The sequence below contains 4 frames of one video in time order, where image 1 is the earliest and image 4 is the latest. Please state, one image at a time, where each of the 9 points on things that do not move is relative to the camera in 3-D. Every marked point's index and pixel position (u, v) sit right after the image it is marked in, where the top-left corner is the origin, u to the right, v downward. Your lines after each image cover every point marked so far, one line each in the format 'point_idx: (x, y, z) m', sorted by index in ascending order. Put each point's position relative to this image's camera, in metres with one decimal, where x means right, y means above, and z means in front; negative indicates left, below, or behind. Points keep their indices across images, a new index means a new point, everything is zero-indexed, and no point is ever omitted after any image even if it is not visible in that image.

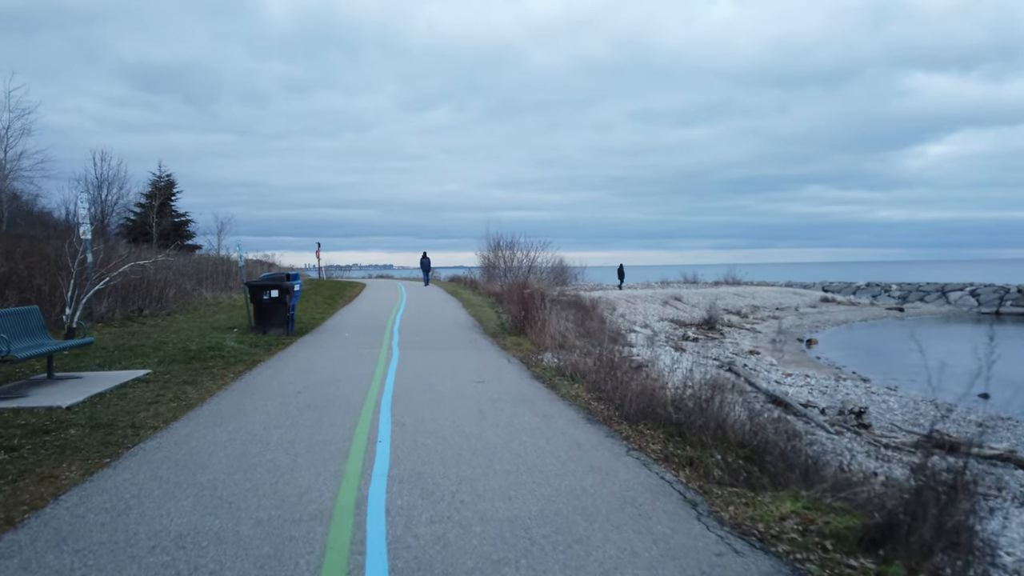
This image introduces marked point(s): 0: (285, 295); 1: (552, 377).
0: (-4.7, -0.2, +15.9) m
1: (+0.5, -1.2, +10.2) m
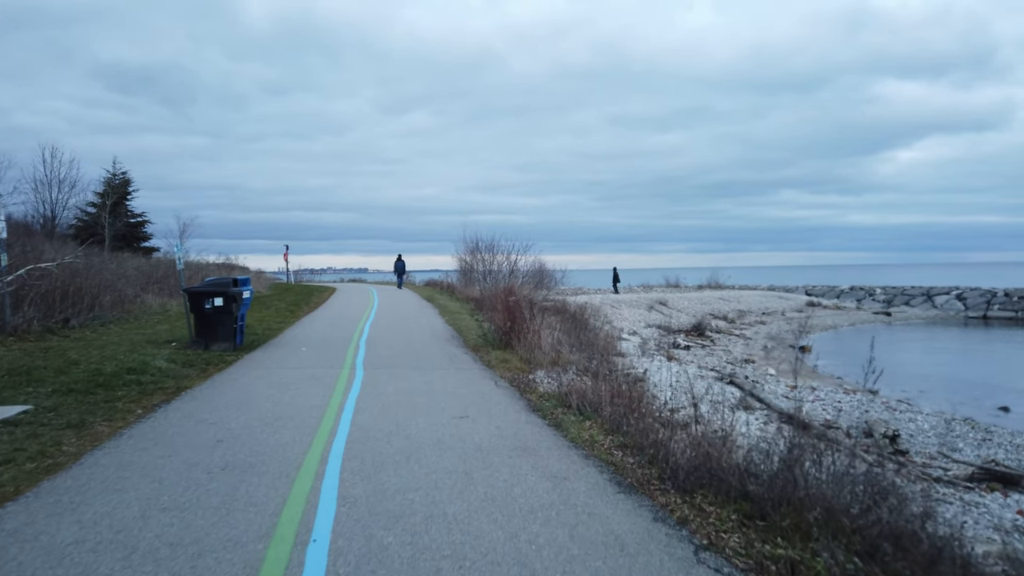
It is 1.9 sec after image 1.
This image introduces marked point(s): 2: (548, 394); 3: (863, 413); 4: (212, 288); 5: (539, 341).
0: (-5.0, -0.3, +13.6) m
1: (+0.4, -1.3, +8.0) m
2: (+0.4, -1.3, +9.4) m
3: (+8.1, -2.9, +17.5) m
4: (-5.3, 0.0, +13.5) m
5: (+0.5, -1.0, +13.6) m
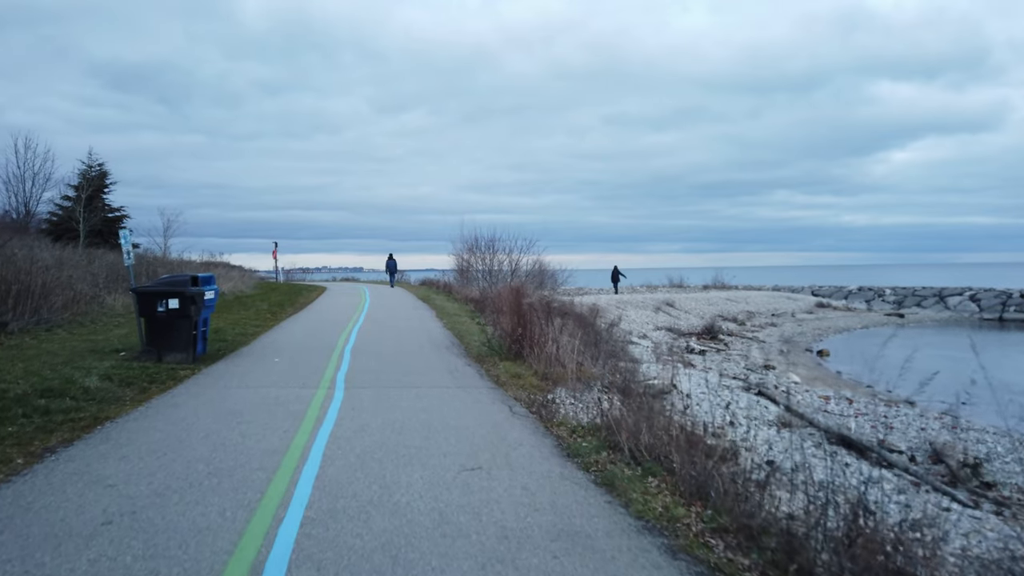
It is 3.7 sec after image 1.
0: (-4.8, -0.3, +11.4) m
1: (+0.7, -1.3, +5.9) m
2: (+0.6, -1.3, +7.2) m
3: (+8.2, -2.9, +15.4) m
4: (-5.1, 0.0, +11.3) m
5: (+0.7, -1.0, +11.4) m
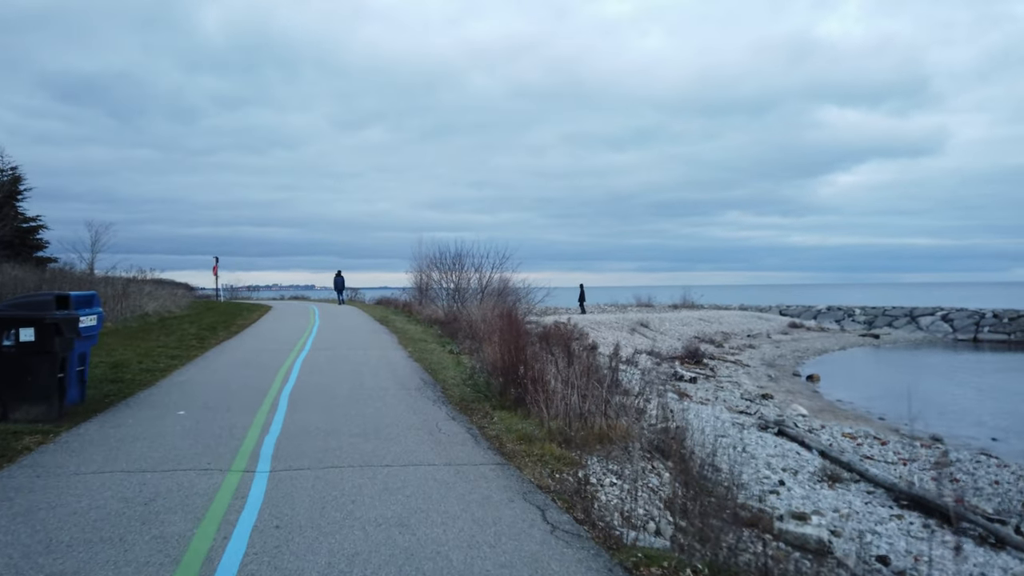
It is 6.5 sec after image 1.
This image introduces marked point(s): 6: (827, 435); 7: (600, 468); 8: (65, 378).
0: (-4.8, -0.5, +7.9) m
1: (+1.0, -1.4, +2.7) m
2: (+0.9, -1.5, +4.1) m
3: (+8.0, -3.3, +12.6) m
4: (-5.1, -0.2, +7.8) m
5: (+0.7, -1.2, +8.3) m
6: (+7.3, -3.4, +17.6) m
7: (+0.8, -1.6, +6.9) m
8: (-4.8, -1.0, +8.3) m
